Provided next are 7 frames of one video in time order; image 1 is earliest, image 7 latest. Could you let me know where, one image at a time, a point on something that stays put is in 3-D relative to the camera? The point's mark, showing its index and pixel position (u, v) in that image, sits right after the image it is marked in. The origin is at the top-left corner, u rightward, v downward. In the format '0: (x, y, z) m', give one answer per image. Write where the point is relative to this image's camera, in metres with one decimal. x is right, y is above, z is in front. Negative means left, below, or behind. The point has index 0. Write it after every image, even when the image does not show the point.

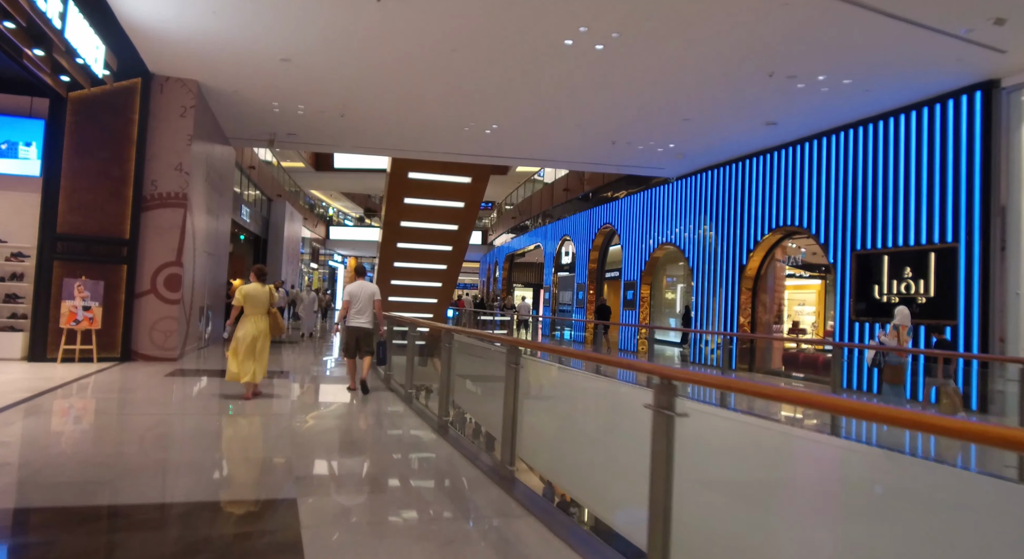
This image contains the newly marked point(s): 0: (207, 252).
0: (-5.5, +0.5, +11.1) m
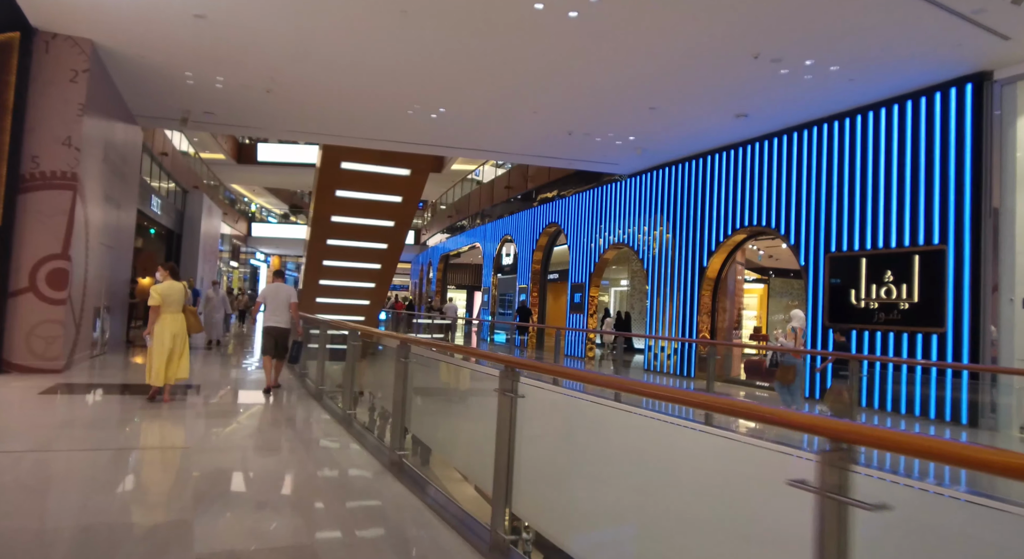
0: (-6.3, +0.5, +9.6) m
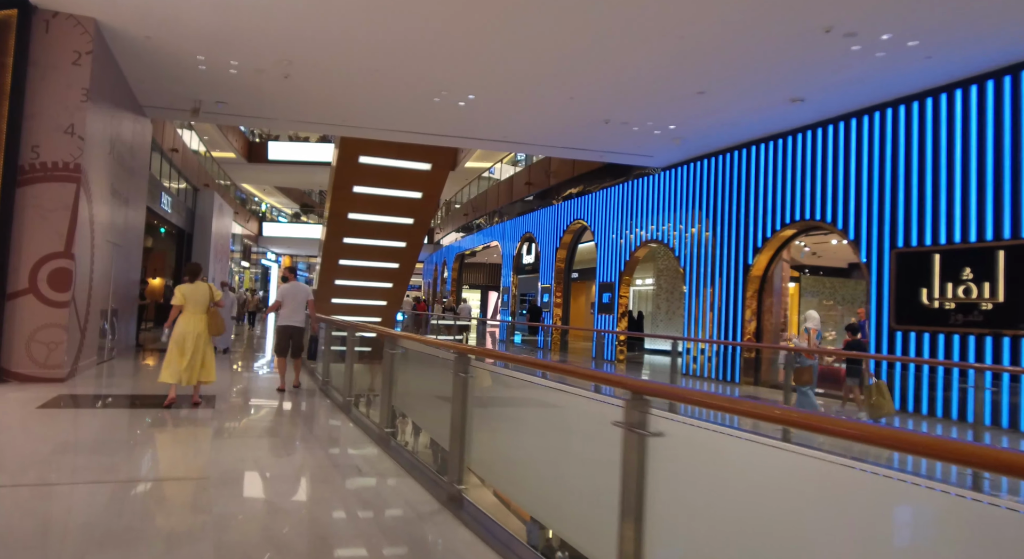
0: (-5.8, +0.5, +8.9) m
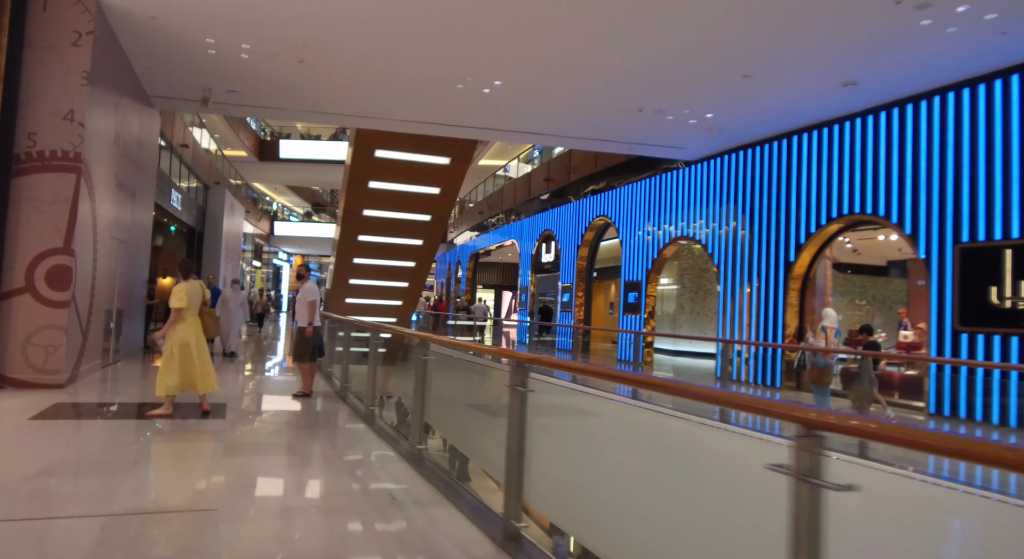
0: (-5.4, +0.5, +8.4) m
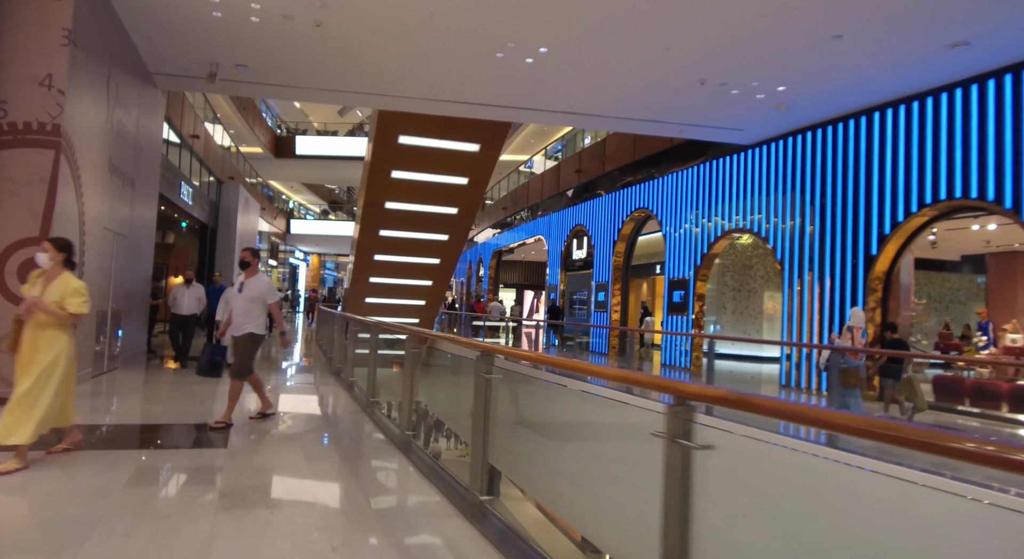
0: (-4.8, +0.6, +7.4) m
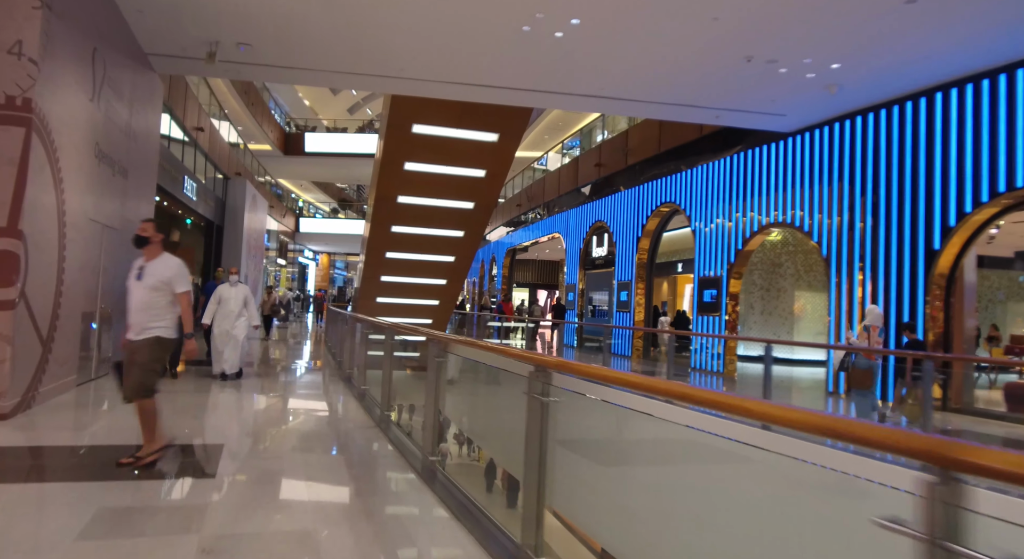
0: (-4.5, +0.6, +6.7) m
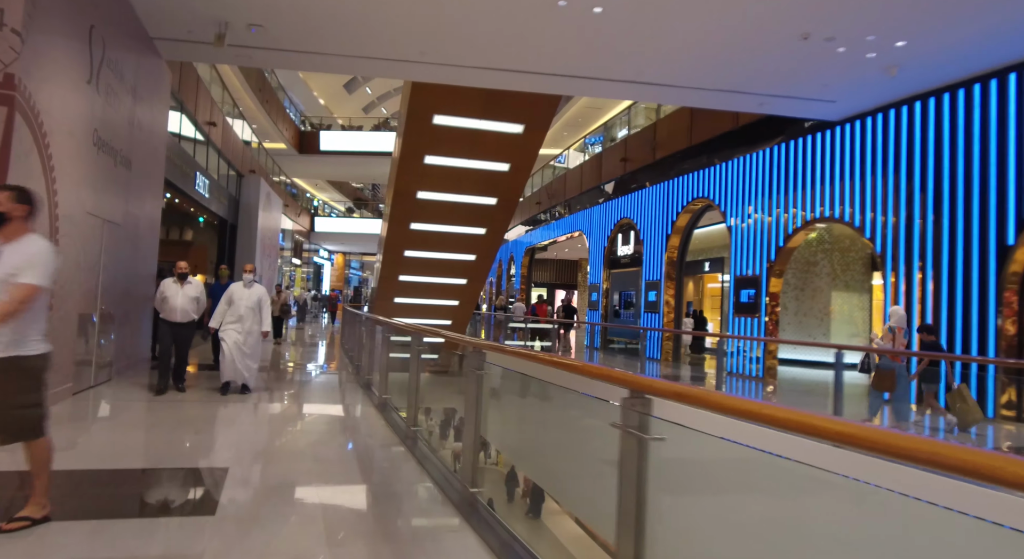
0: (-4.1, +0.6, +6.2) m
